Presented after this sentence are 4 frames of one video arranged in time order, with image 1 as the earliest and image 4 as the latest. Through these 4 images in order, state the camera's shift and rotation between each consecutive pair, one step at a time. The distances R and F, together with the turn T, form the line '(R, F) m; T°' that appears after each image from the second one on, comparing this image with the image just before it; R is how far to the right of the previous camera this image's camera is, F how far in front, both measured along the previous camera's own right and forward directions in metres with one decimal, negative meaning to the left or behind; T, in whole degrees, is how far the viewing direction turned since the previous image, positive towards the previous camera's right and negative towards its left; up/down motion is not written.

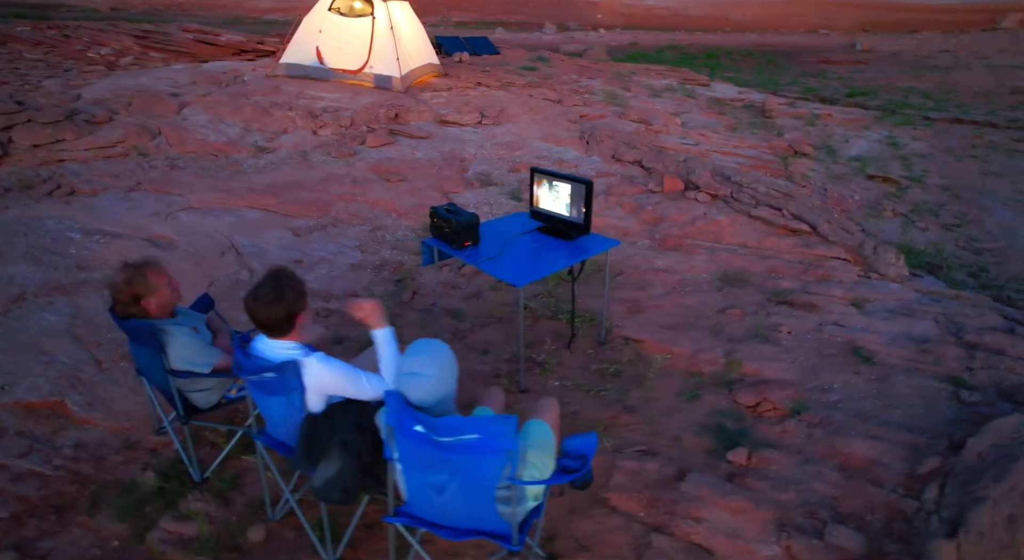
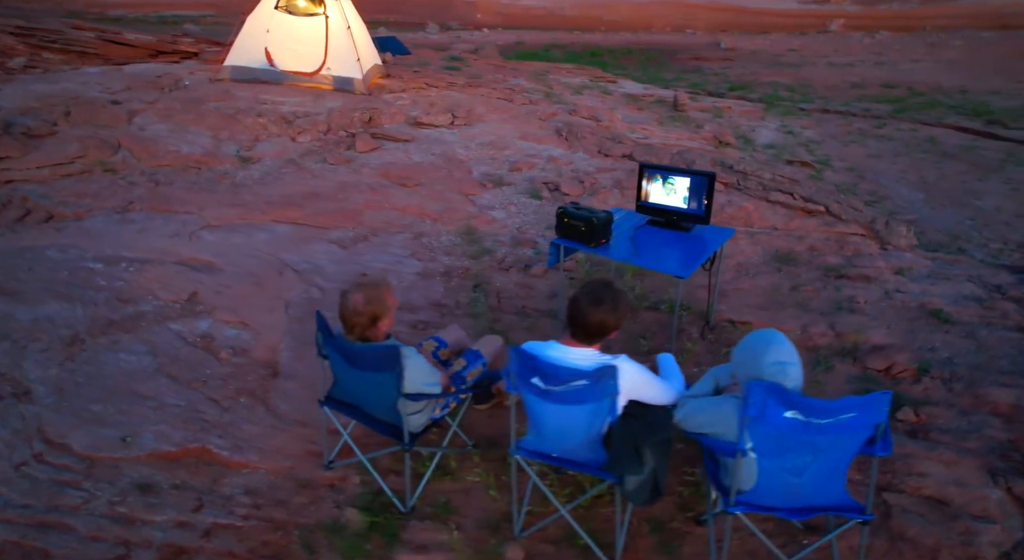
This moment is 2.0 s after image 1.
(-1.8, +0.2) m; +14°
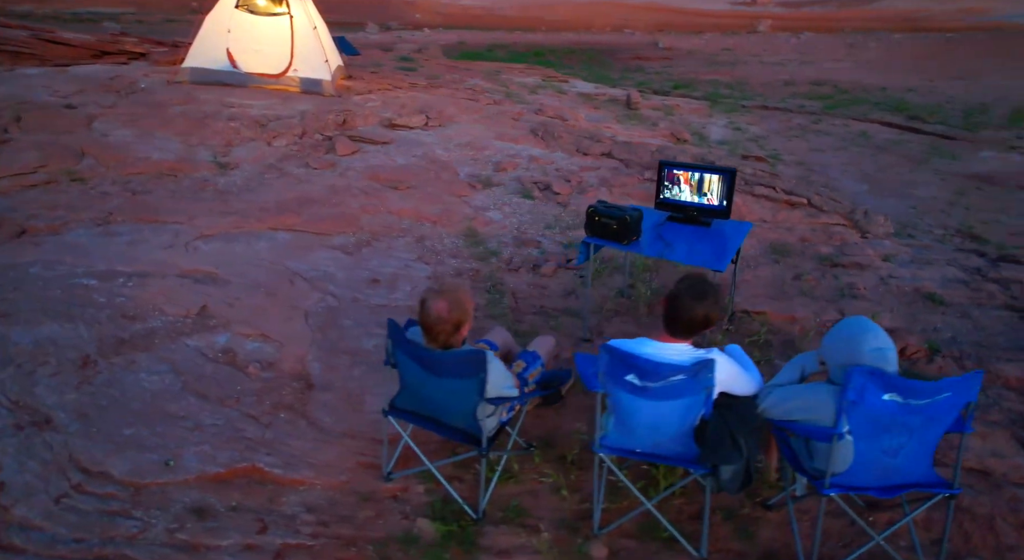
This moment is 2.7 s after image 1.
(-0.7, 0.0) m; +6°
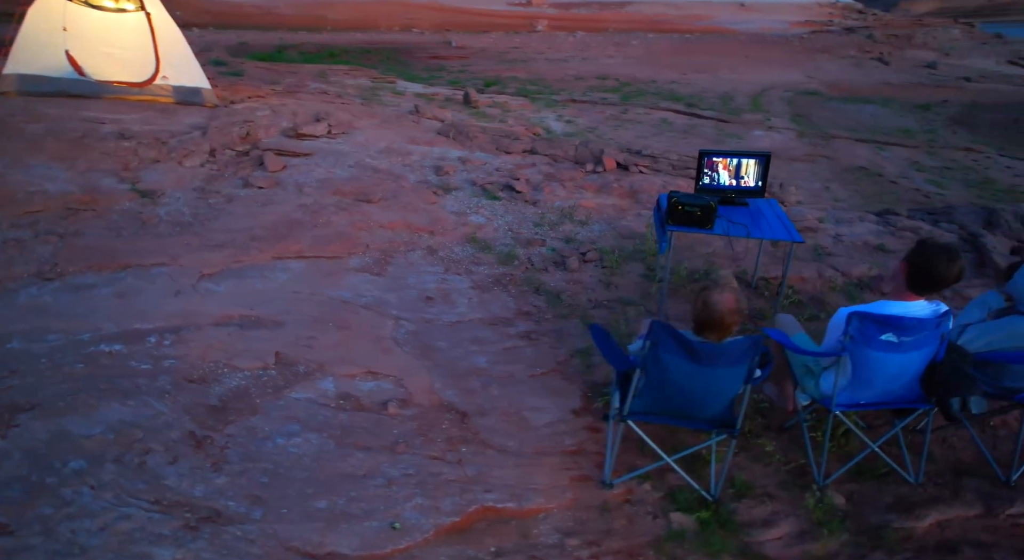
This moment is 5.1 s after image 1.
(-2.2, +0.5) m; +22°
